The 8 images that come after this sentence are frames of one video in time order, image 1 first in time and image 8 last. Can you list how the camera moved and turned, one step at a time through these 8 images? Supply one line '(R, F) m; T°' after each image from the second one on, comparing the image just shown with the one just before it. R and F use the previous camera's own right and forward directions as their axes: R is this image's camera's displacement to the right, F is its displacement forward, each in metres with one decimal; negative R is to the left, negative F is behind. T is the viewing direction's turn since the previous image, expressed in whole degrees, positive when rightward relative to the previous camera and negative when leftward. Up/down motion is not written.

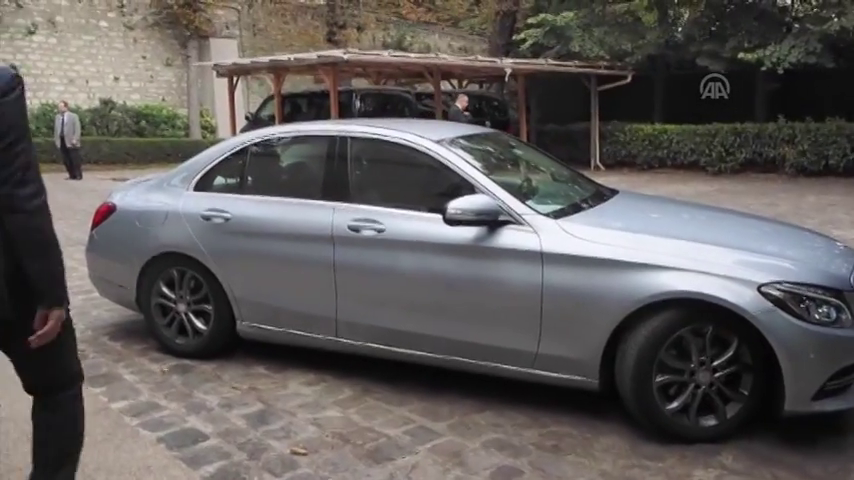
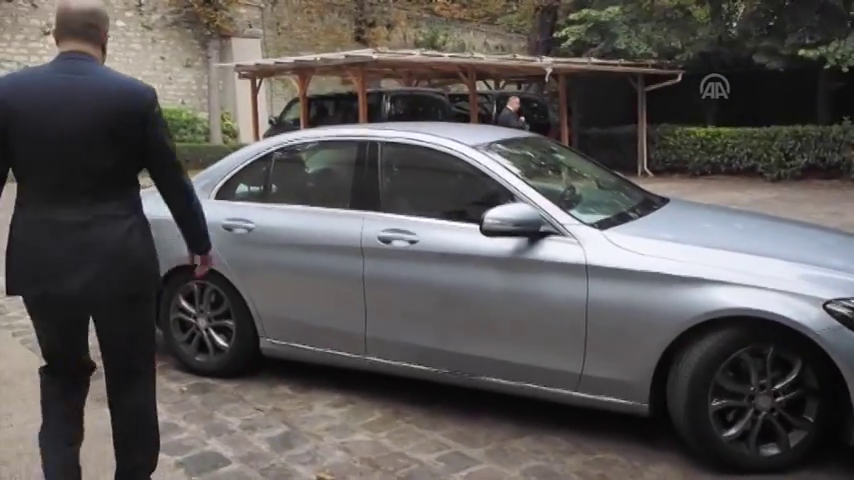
(0.0, +0.4) m; -2°
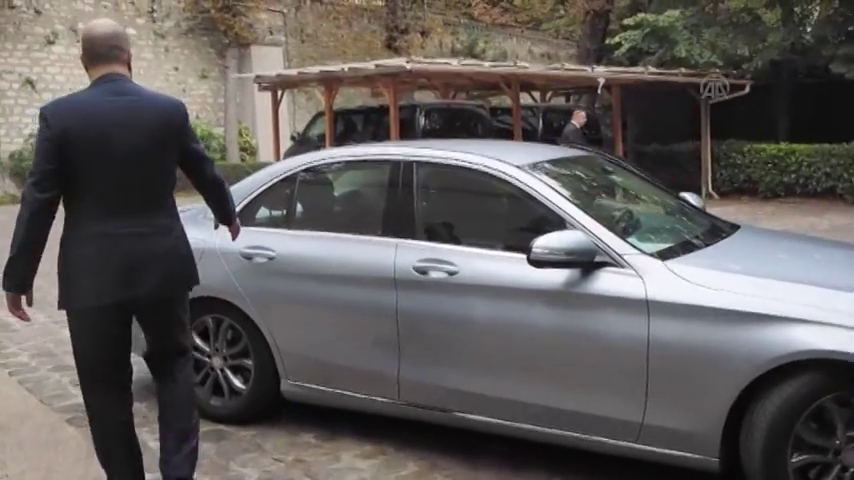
(-0.1, +0.5) m; -1°
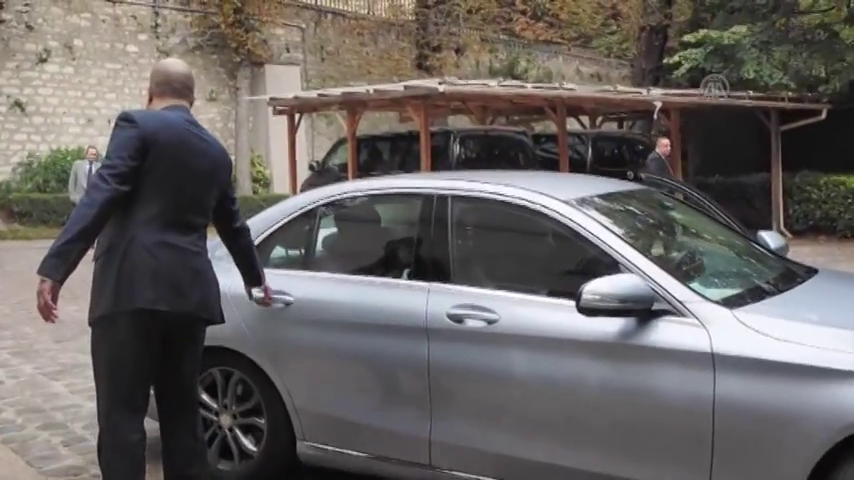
(-0.1, +0.5) m; -1°
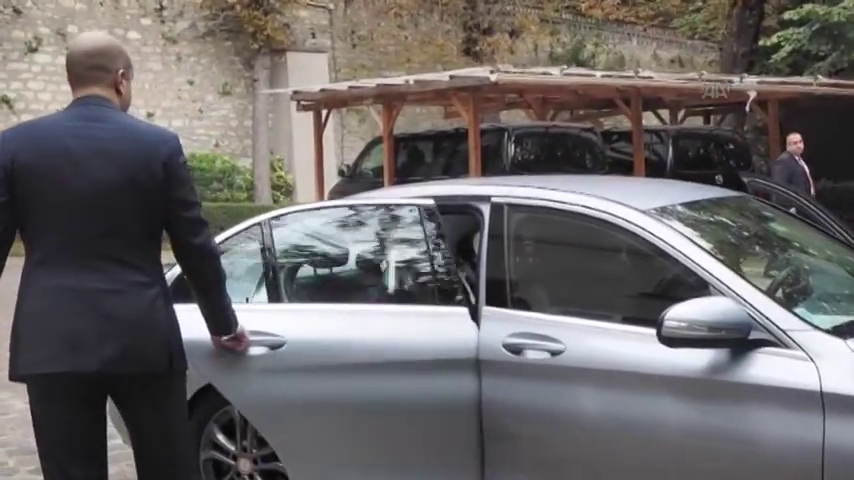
(0.0, +0.7) m; -3°
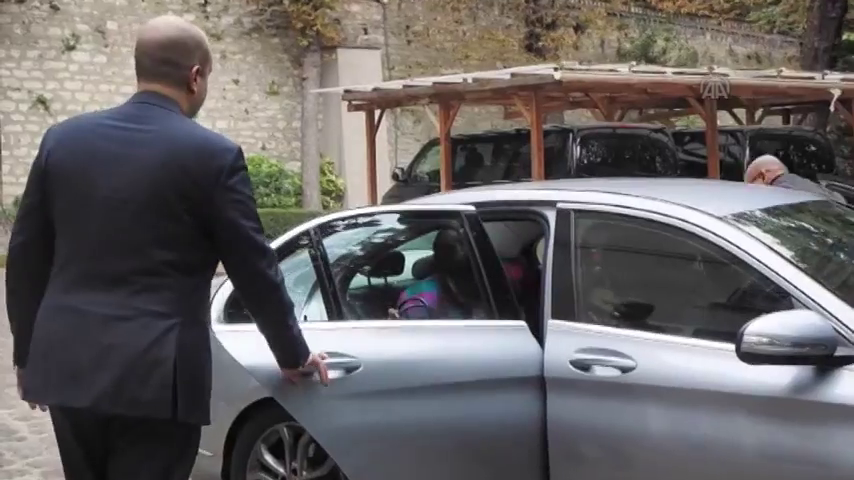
(-0.1, +0.2) m; -1°
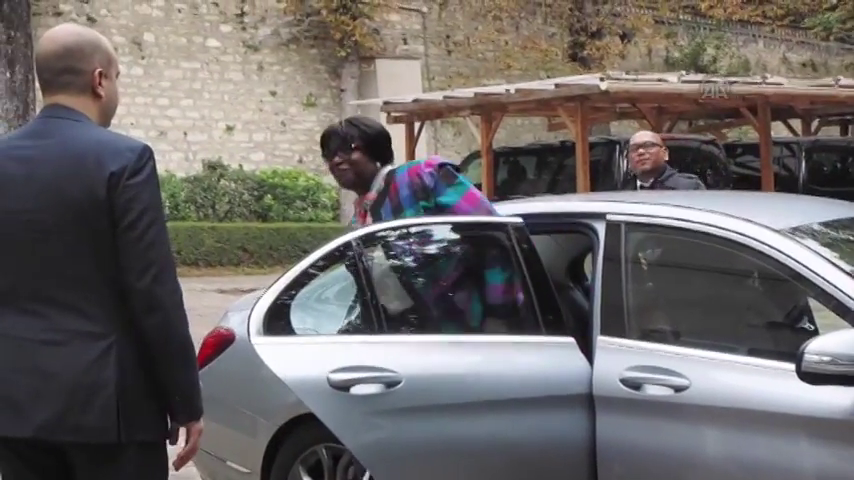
(0.0, +0.1) m; -2°
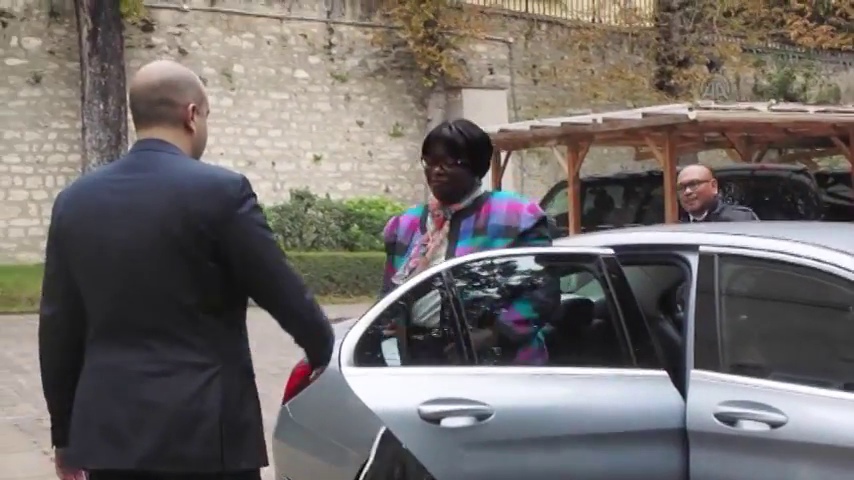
(-0.1, 0.0) m; -3°
